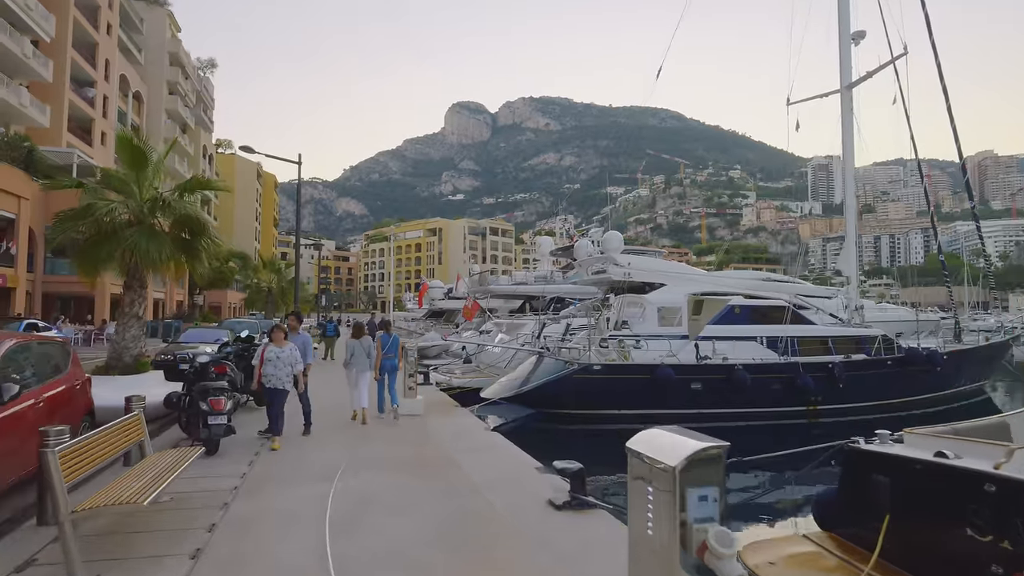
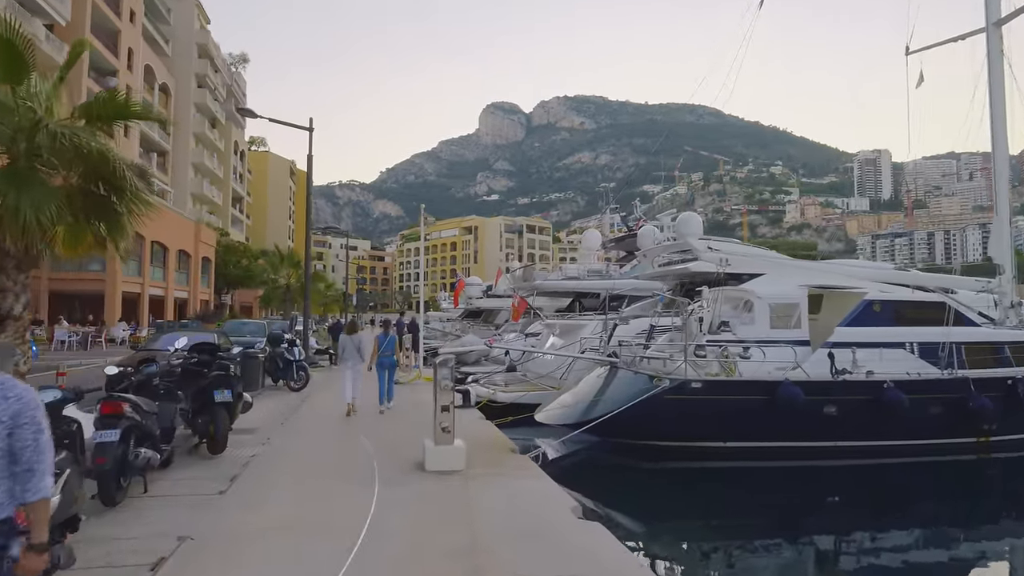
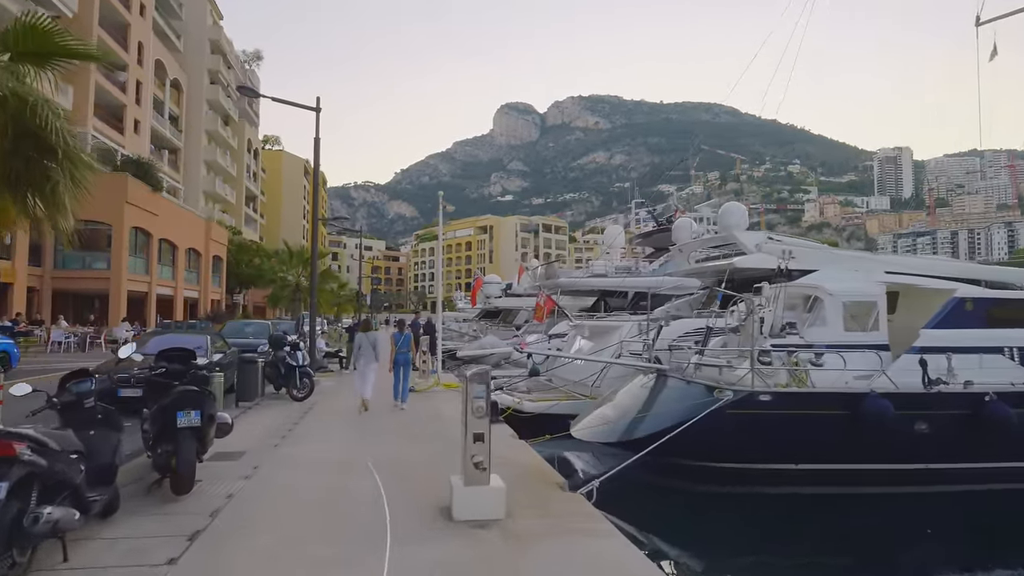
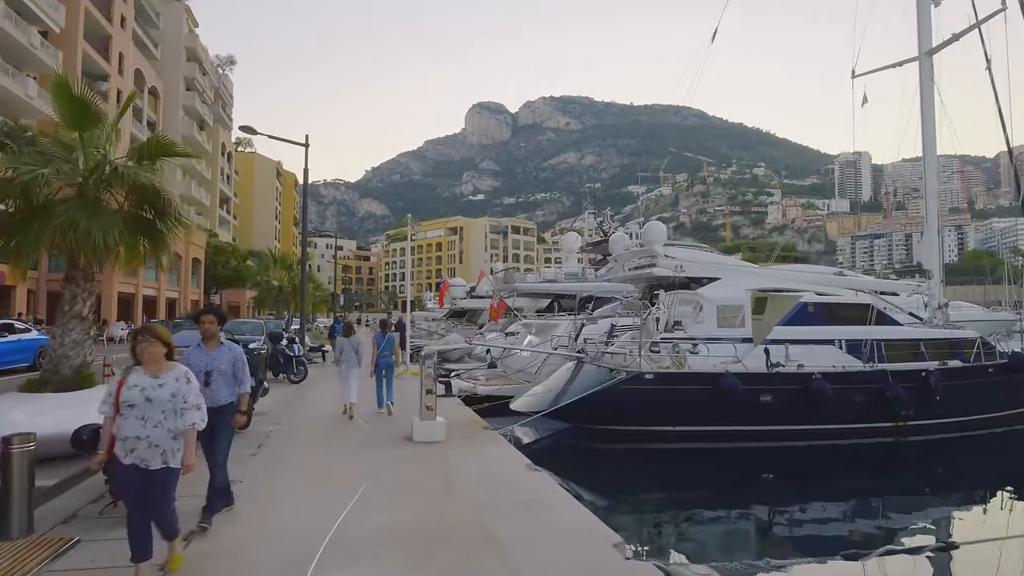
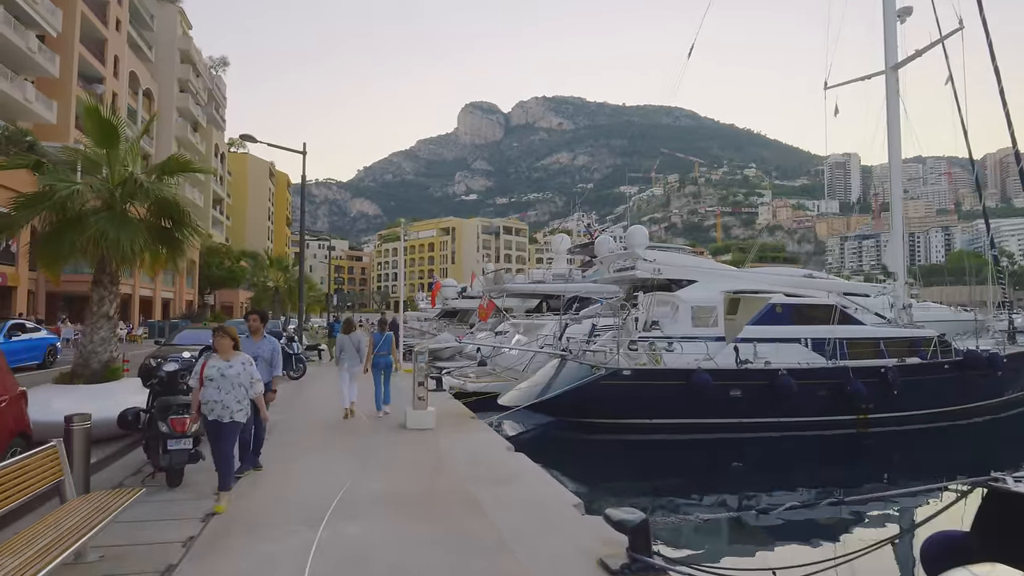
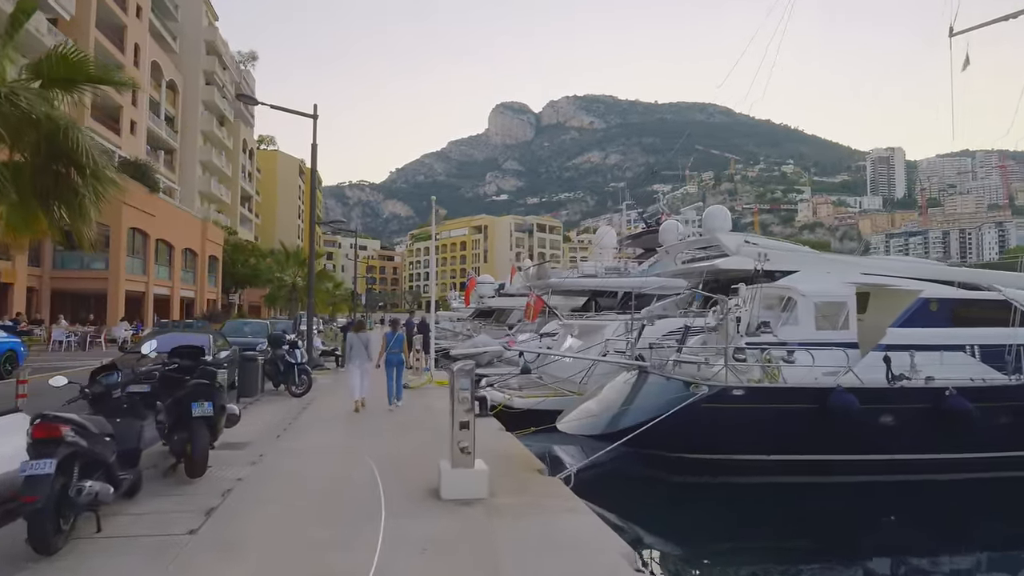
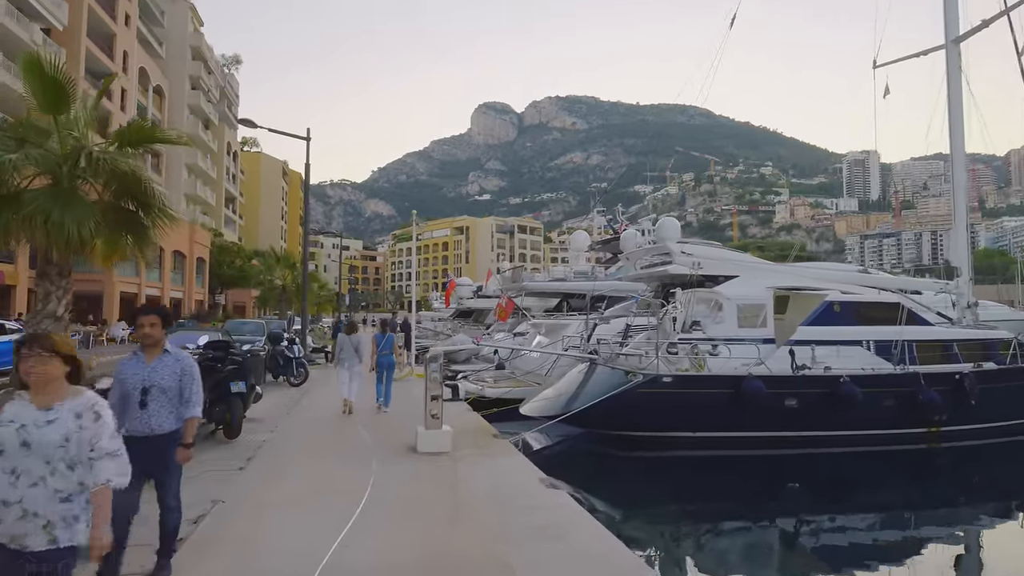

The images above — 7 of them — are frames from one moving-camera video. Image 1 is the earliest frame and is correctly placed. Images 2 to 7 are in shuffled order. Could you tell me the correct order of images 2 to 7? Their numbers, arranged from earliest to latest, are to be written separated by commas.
5, 4, 7, 2, 6, 3
